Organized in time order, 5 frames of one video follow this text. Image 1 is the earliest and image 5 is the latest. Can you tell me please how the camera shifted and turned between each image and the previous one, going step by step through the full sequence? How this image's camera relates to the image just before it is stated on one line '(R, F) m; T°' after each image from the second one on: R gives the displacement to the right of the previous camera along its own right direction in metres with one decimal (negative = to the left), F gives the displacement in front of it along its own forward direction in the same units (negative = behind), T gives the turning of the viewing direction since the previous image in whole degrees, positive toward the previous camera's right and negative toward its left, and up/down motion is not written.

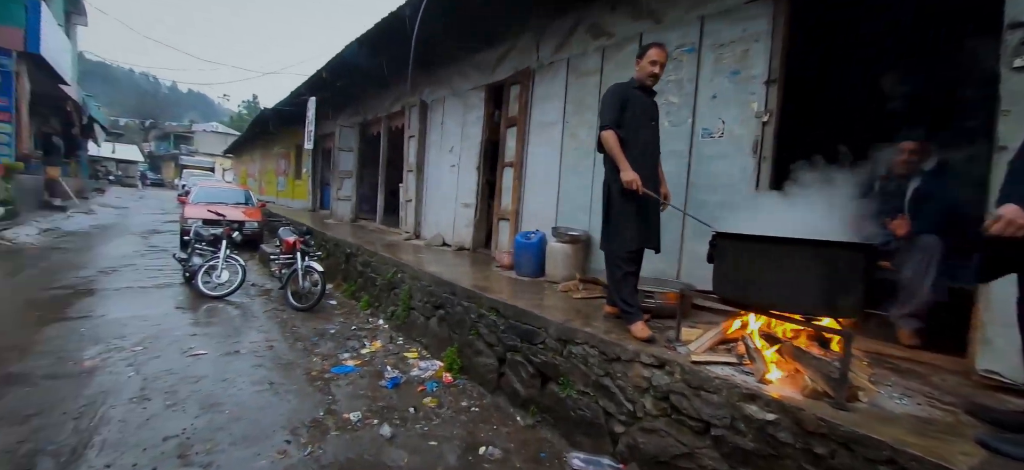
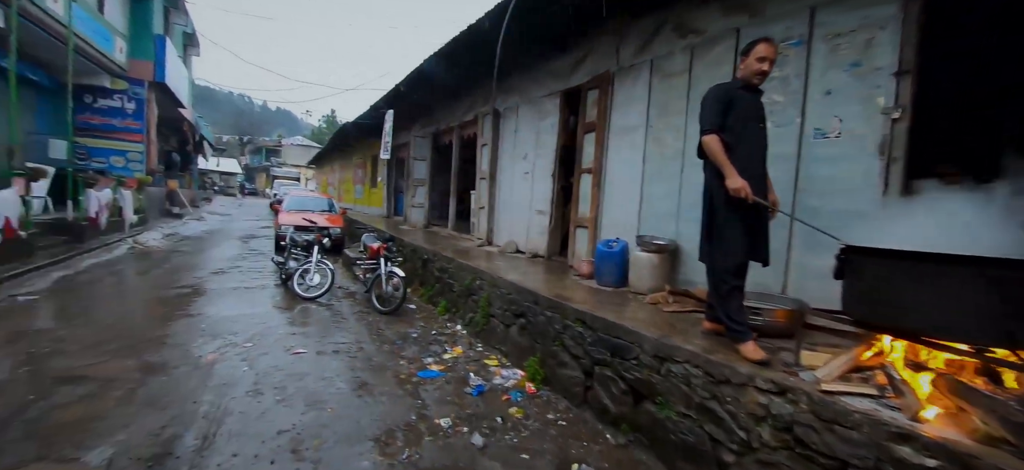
(-0.2, 0.0) m; -8°
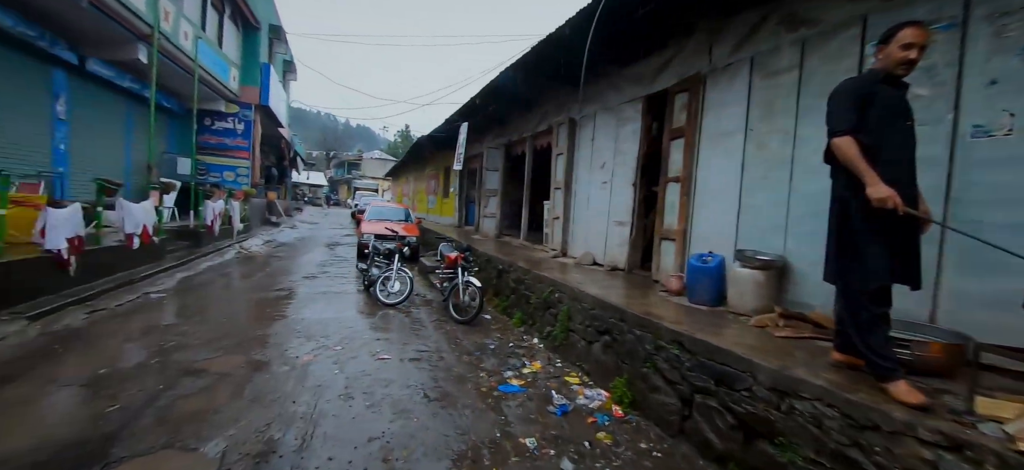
(-0.2, +0.1) m; -9°
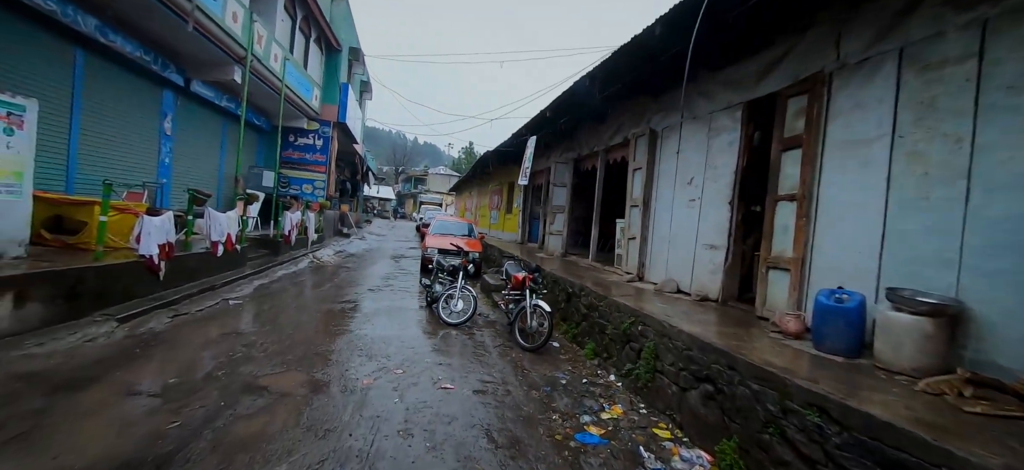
(-0.2, +0.4) m; -8°
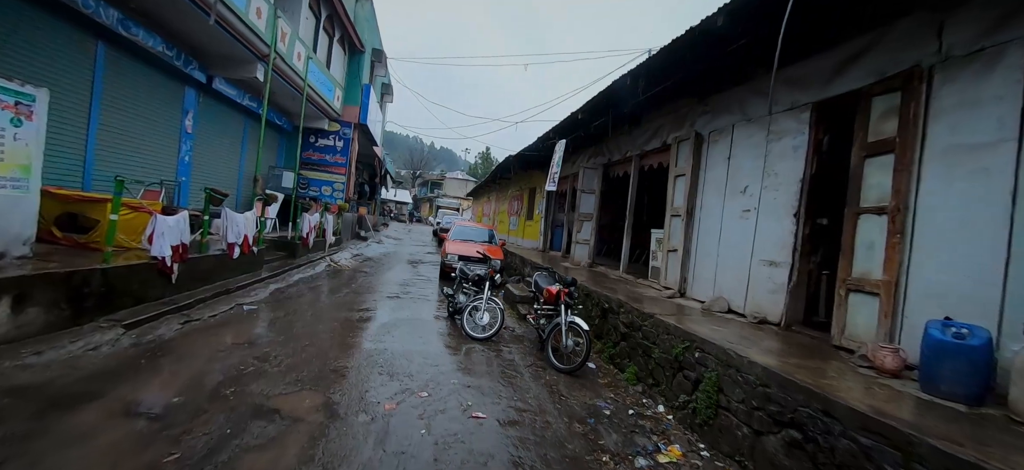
(-0.2, +0.4) m; -2°
